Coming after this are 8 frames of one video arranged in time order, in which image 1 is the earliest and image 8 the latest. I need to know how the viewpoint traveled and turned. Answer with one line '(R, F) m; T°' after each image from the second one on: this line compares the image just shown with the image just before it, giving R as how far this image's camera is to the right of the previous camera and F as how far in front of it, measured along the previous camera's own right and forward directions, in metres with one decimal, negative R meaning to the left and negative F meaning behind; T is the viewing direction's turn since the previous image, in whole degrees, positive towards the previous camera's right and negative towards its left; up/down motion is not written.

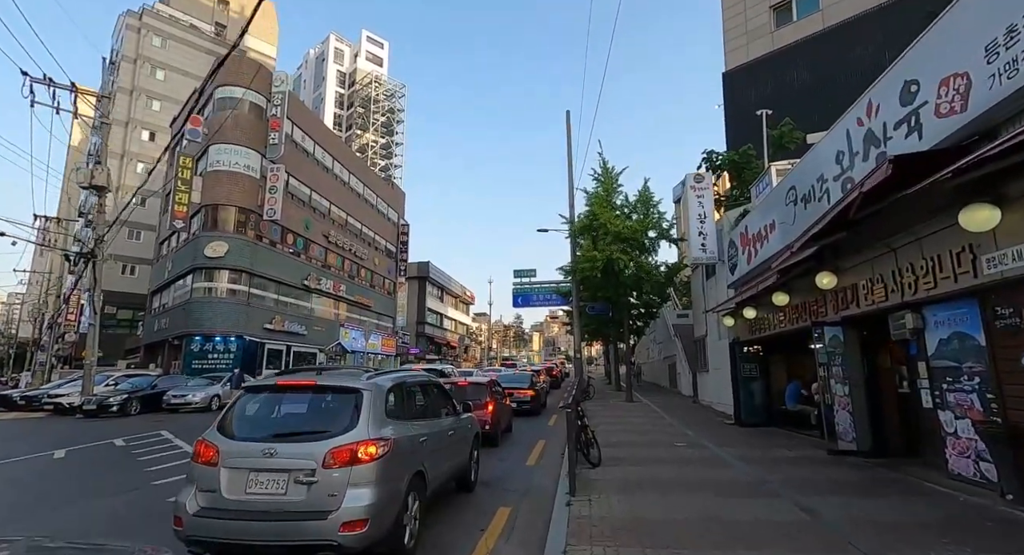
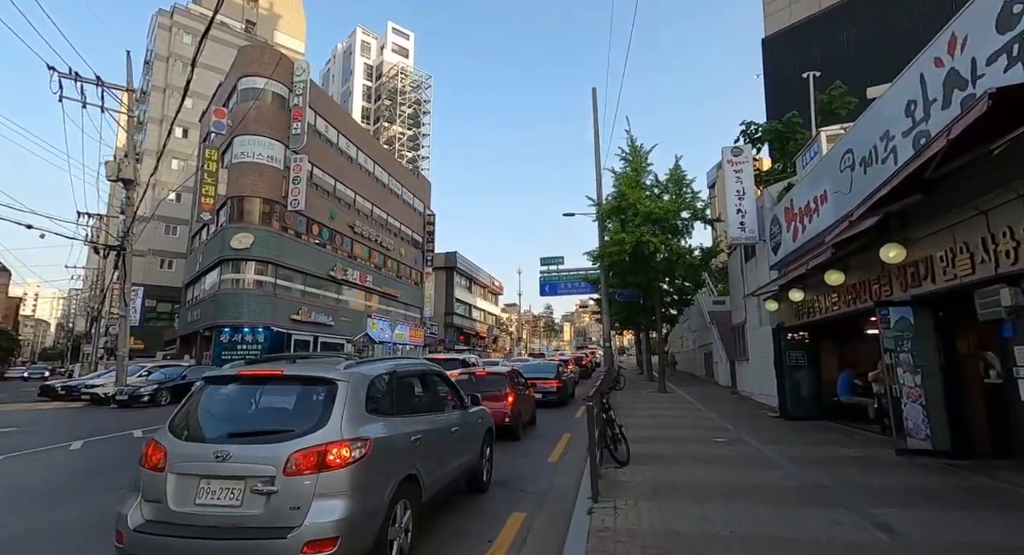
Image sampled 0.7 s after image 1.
(+0.2, +0.9) m; -4°
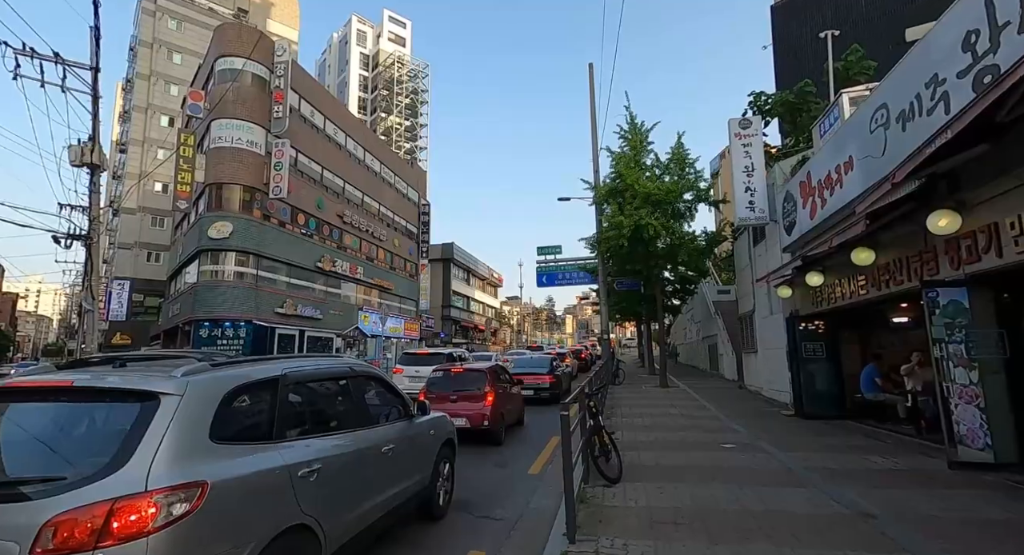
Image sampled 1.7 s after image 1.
(+0.5, +1.4) m; 0°
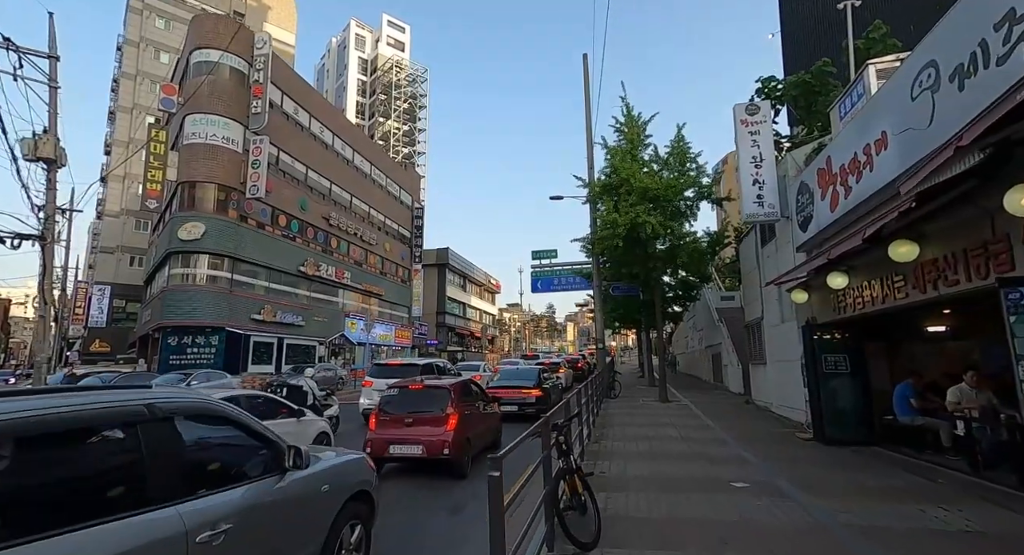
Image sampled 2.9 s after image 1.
(+0.6, +1.6) m; 0°
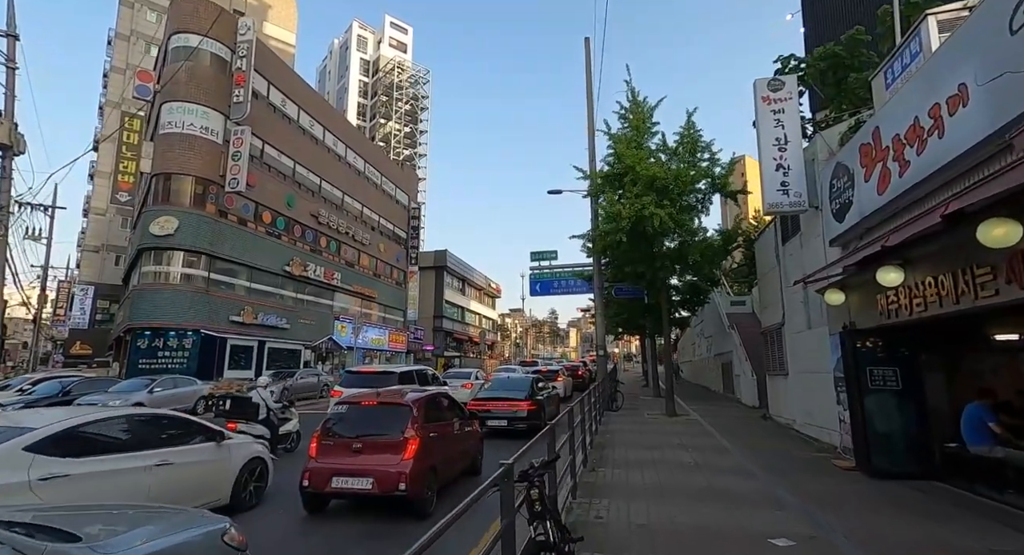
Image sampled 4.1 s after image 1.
(+0.4, +1.6) m; 0°
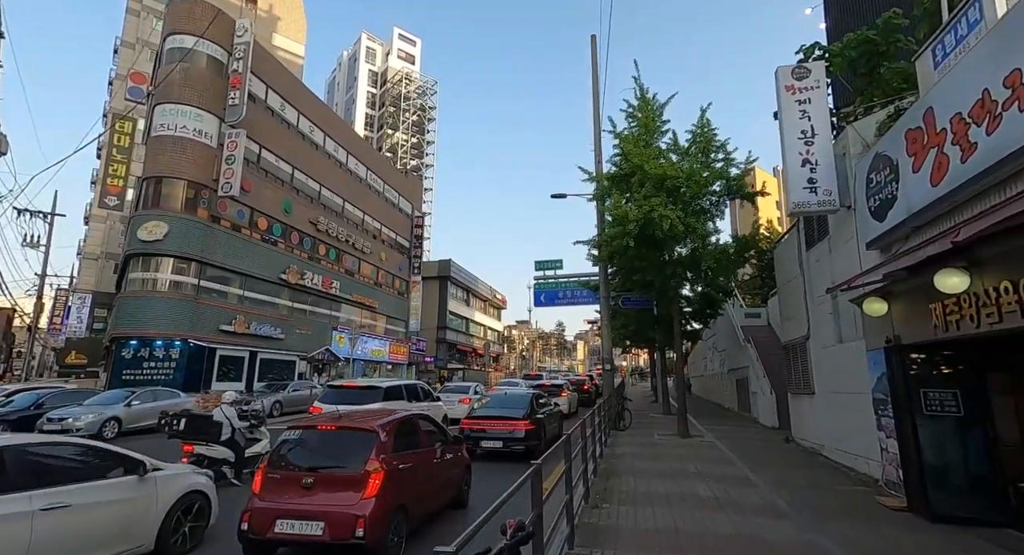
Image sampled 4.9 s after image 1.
(+0.2, +1.1) m; -1°
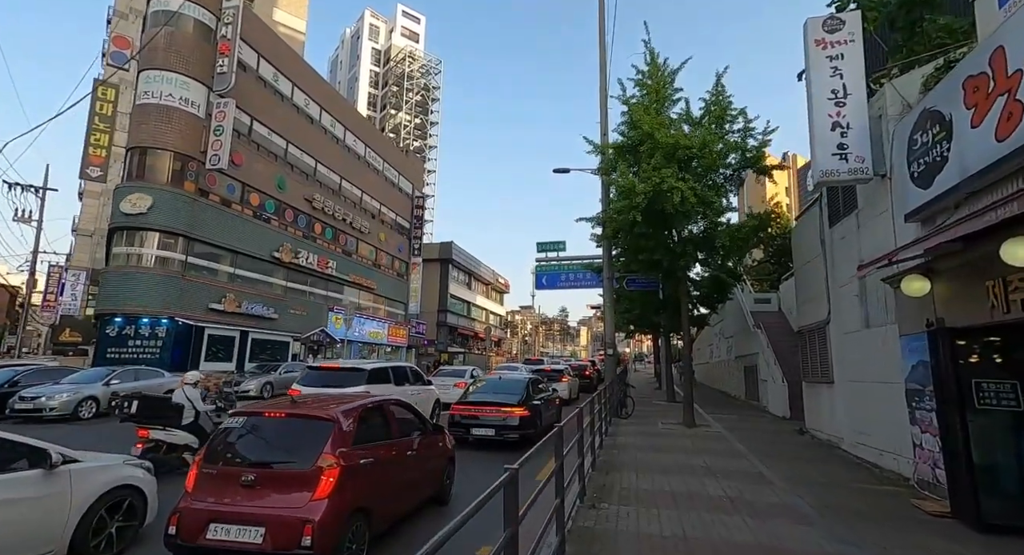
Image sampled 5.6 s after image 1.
(+0.2, +1.0) m; 0°
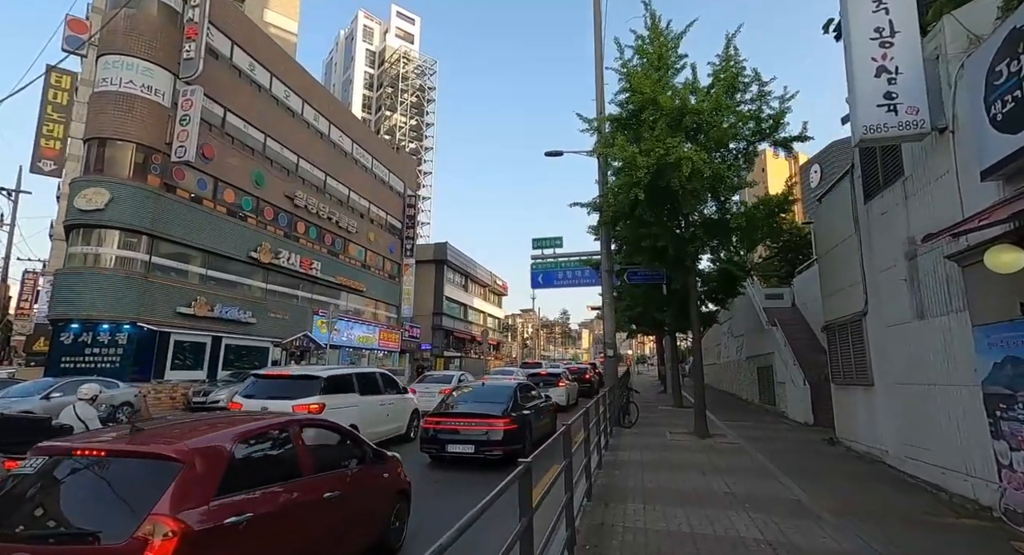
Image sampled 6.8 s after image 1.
(+0.4, +1.7) m; 0°
